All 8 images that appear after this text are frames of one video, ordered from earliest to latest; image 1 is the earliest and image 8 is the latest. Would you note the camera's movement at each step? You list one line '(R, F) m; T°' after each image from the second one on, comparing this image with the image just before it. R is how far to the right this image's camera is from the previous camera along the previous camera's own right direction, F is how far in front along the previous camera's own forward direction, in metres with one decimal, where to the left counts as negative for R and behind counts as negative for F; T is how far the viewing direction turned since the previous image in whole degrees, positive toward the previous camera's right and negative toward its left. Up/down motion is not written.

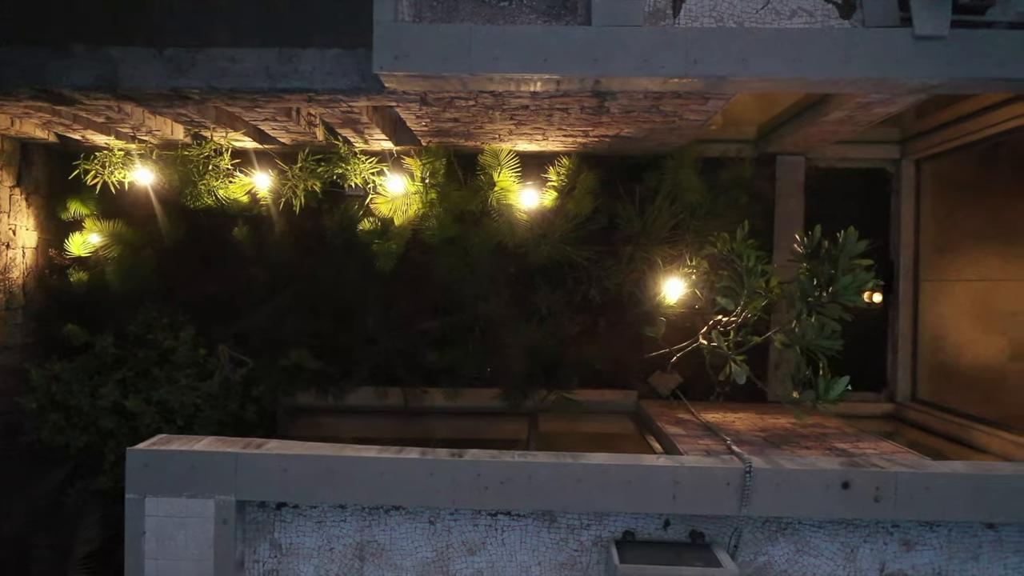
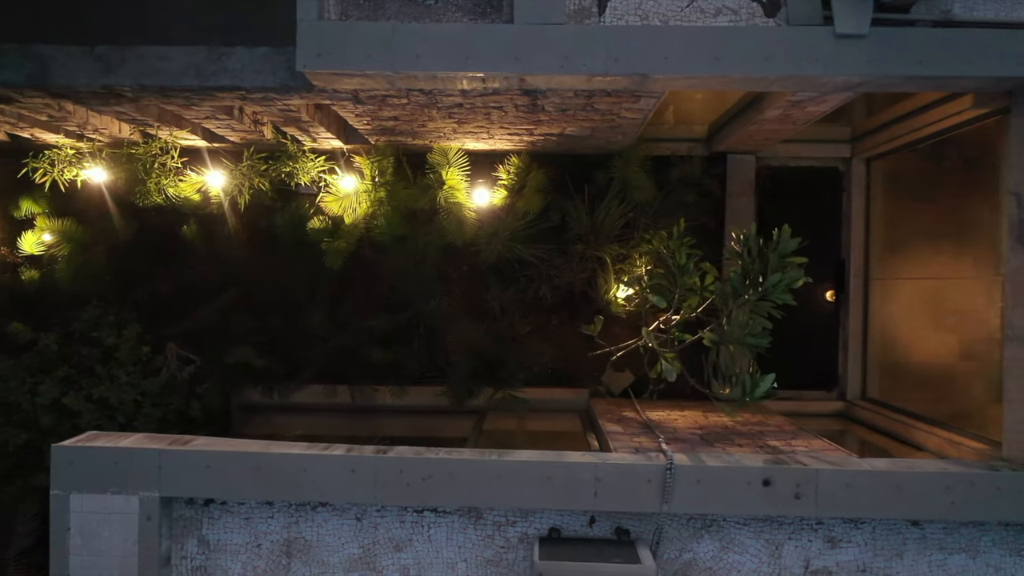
(+0.3, 0.0) m; 0°
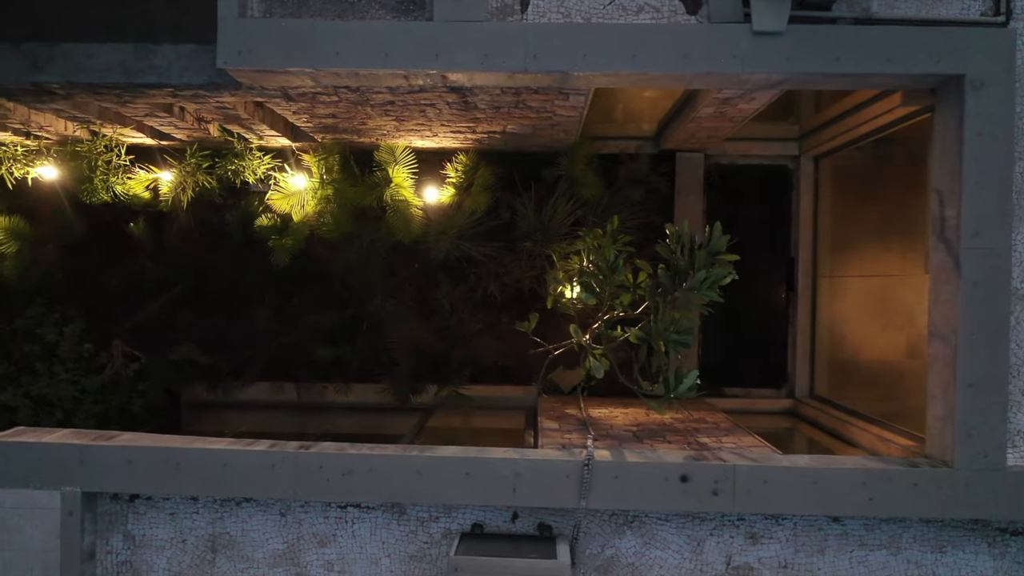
(+0.3, 0.0) m; 0°
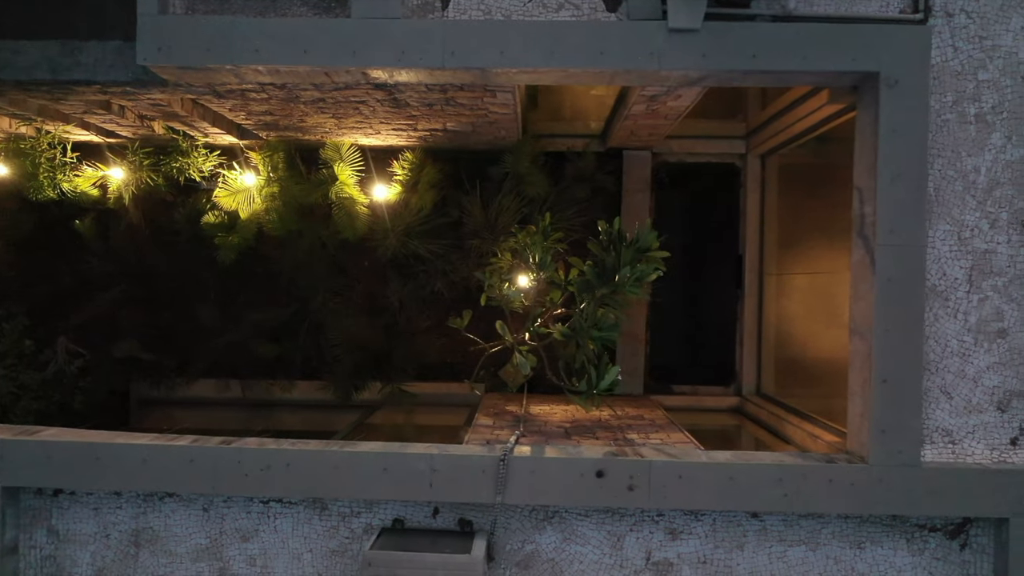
(+0.3, 0.0) m; 0°
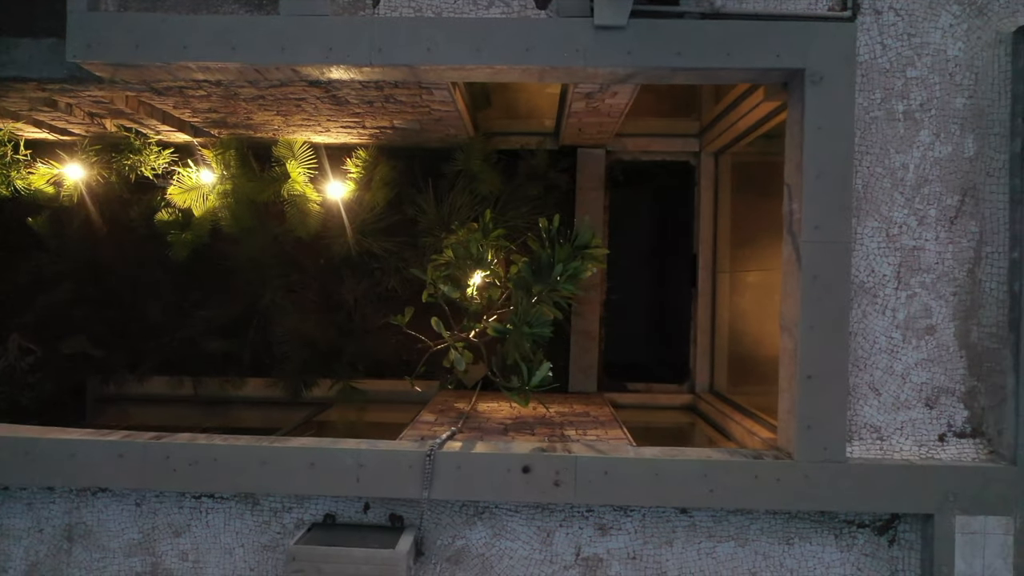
(+0.3, 0.0) m; 0°
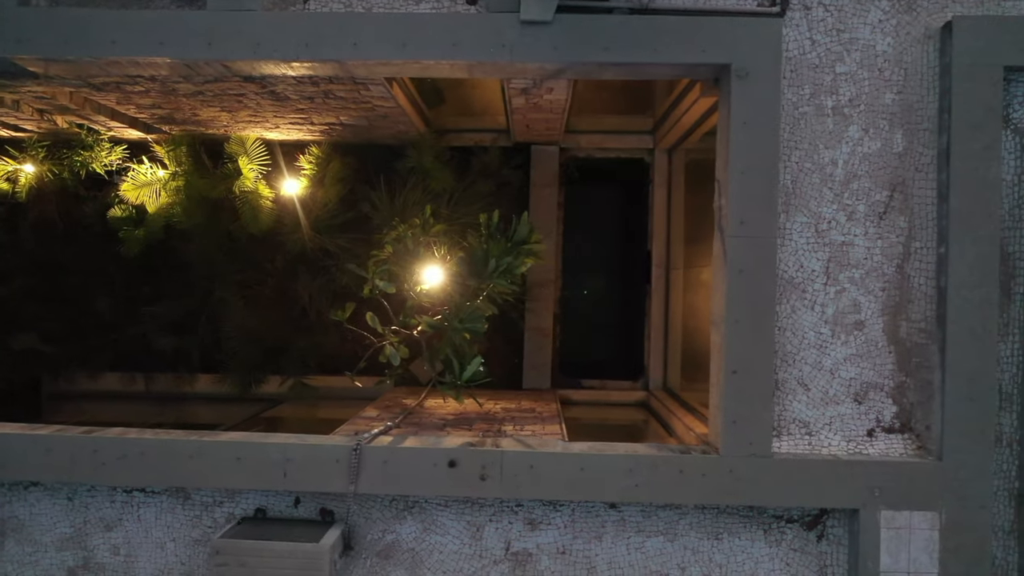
(+0.3, 0.0) m; 0°
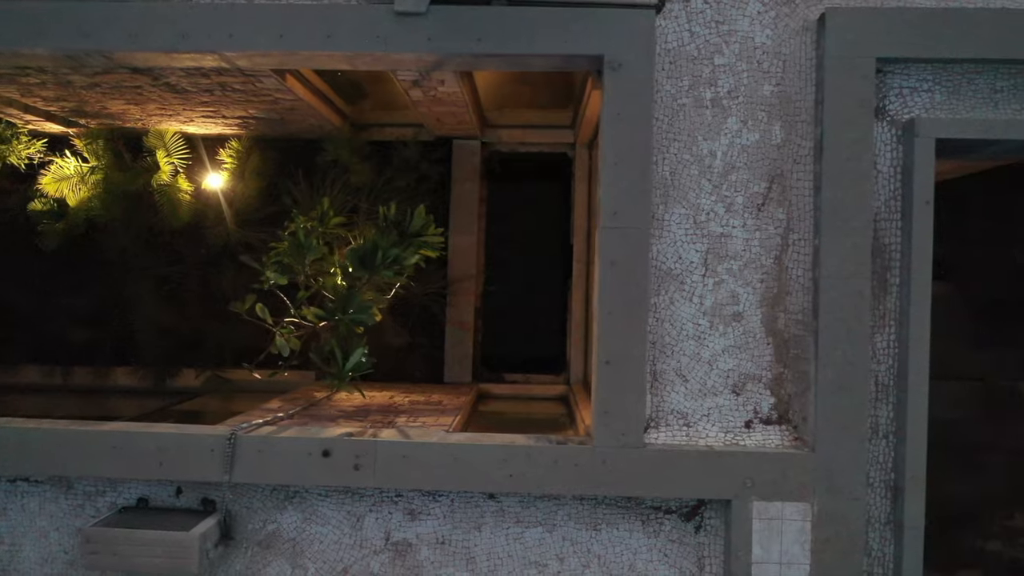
(+0.5, 0.0) m; 0°
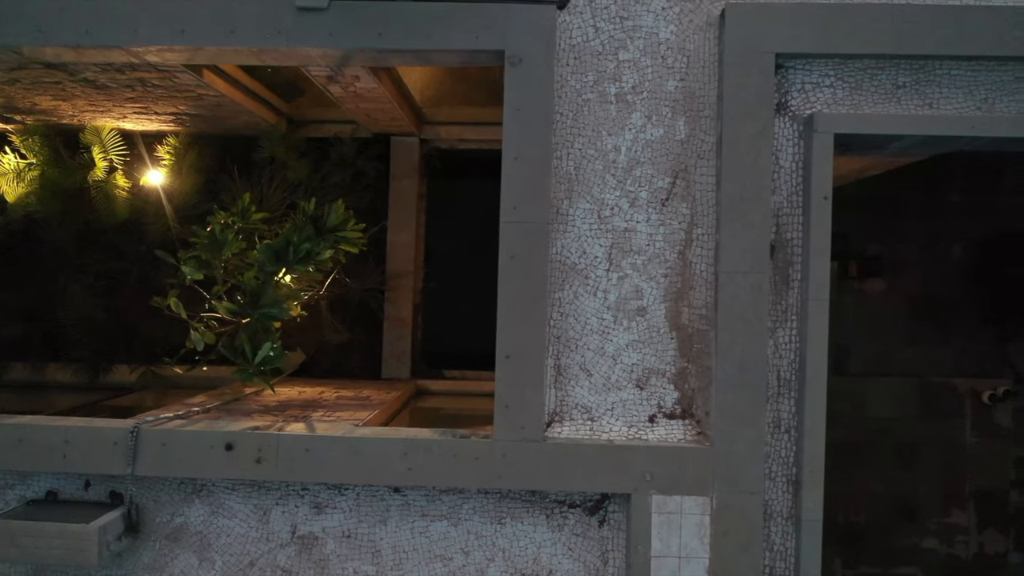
(+0.4, 0.0) m; 0°
